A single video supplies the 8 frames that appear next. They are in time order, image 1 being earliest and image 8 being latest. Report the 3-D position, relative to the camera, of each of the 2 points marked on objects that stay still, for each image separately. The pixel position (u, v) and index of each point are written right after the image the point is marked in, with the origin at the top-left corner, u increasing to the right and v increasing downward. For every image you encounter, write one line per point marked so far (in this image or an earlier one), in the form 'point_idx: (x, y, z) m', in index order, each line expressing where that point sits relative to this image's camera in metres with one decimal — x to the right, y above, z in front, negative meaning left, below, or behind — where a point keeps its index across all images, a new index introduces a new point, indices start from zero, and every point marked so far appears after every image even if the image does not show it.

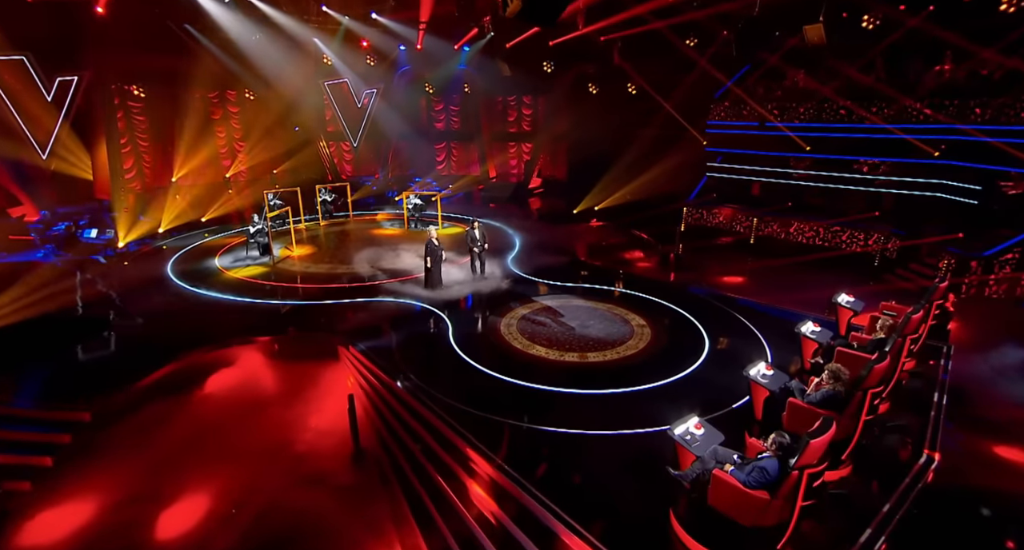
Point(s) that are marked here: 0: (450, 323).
0: (-1.3, -1.1, +10.2) m
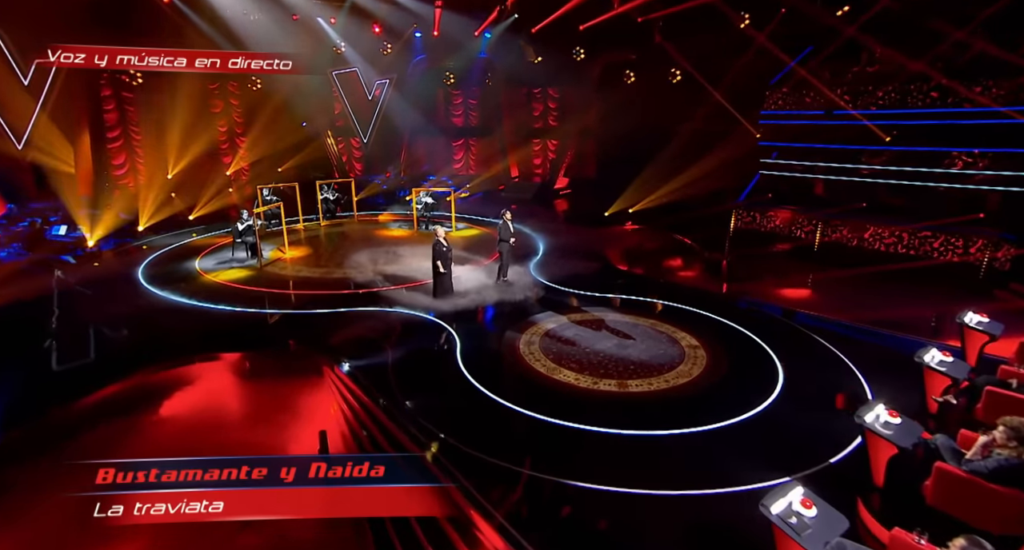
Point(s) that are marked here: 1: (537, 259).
0: (-0.9, -1.2, +8.6) m
1: (+0.8, +0.4, +12.3) m
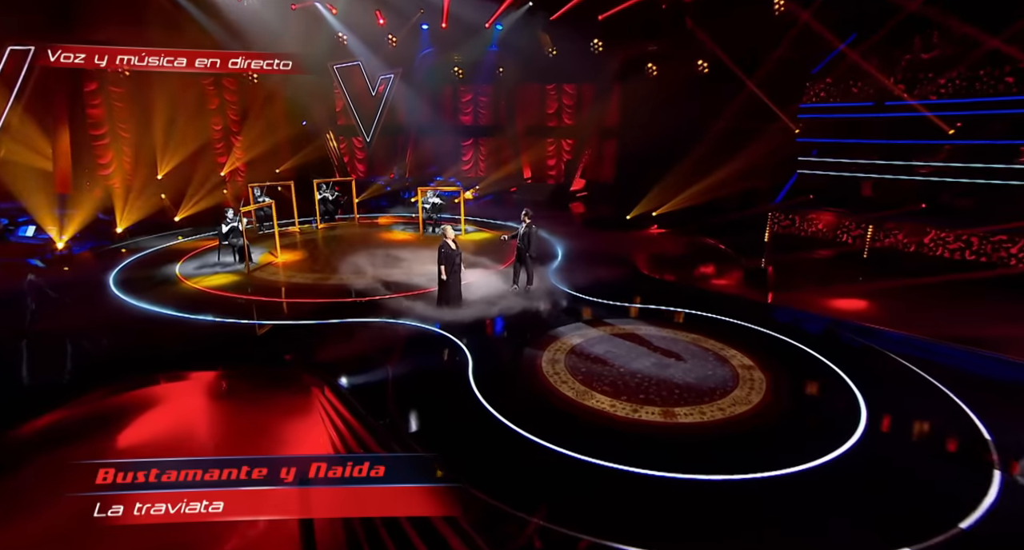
0: (-0.6, -1.3, +7.5) m
1: (+1.1, +0.2, +11.2) m
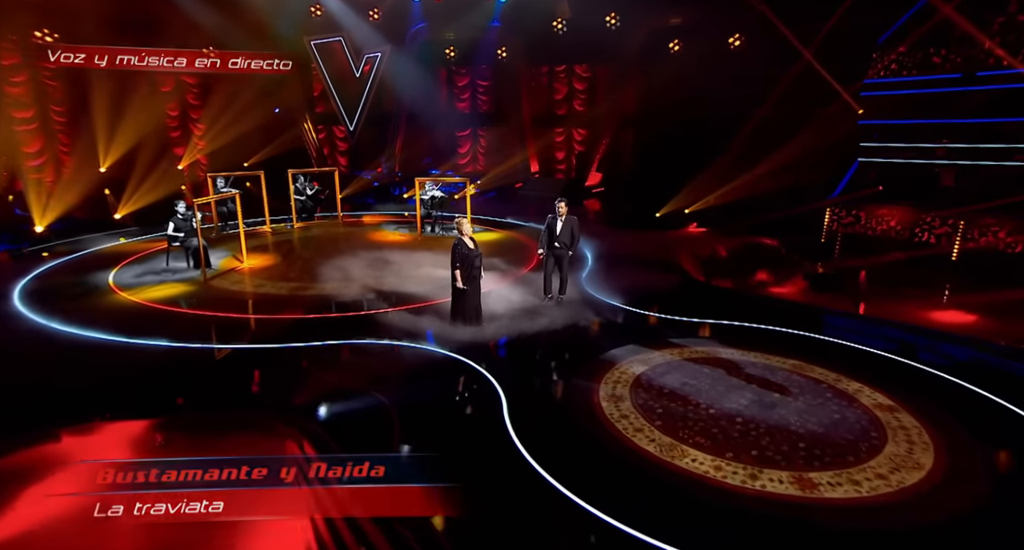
0: (-0.1, -1.4, +5.7) m
1: (+1.5, 0.0, +9.5) m
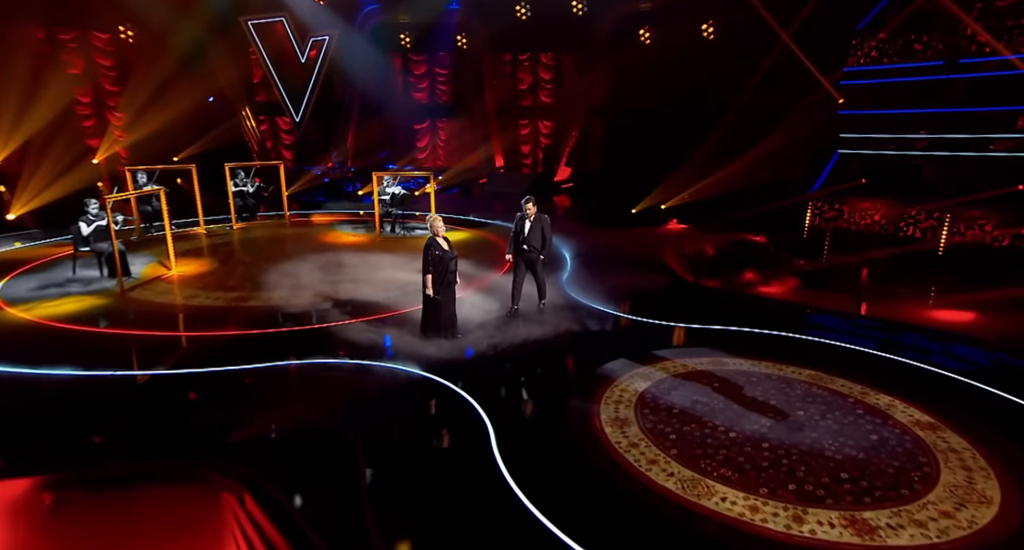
0: (-0.2, -1.5, +4.8) m
1: (+1.0, 0.0, +8.7) m
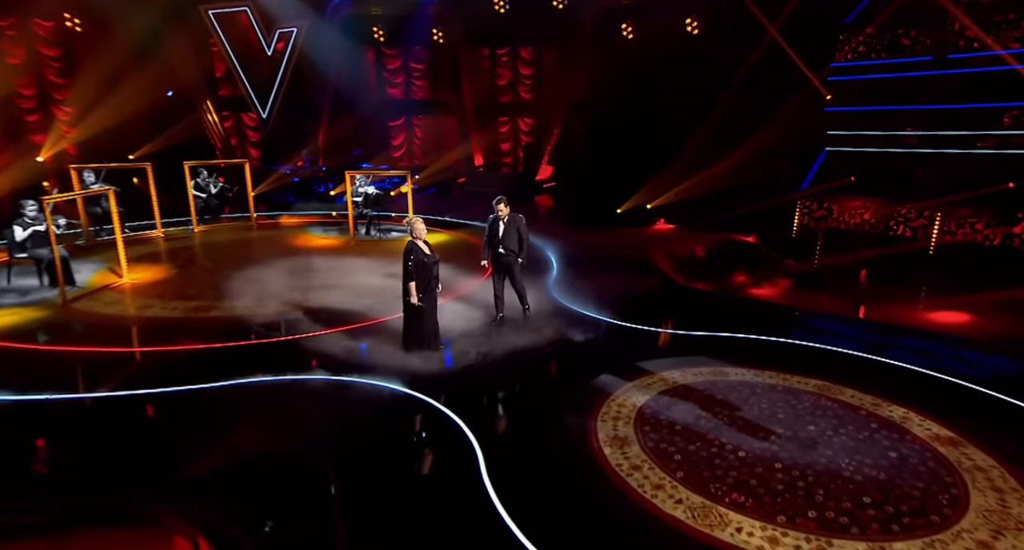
0: (-0.3, -1.6, +4.3) m
1: (+0.7, -0.1, +8.3) m
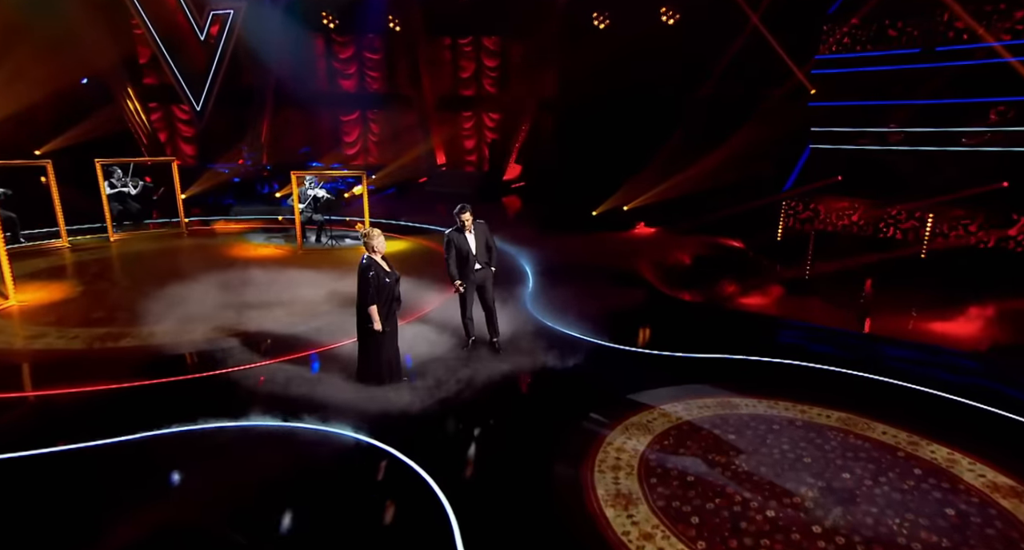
0: (-0.4, -1.8, +3.4) m
1: (+0.3, -0.3, +7.4) m
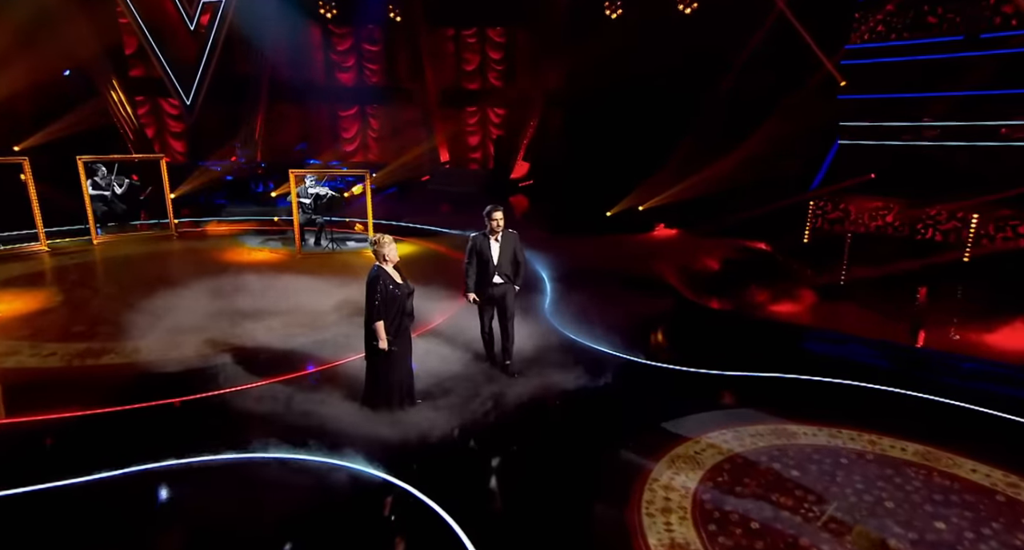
0: (-0.1, -1.9, +2.9) m
1: (+0.5, -0.4, +6.9) m
